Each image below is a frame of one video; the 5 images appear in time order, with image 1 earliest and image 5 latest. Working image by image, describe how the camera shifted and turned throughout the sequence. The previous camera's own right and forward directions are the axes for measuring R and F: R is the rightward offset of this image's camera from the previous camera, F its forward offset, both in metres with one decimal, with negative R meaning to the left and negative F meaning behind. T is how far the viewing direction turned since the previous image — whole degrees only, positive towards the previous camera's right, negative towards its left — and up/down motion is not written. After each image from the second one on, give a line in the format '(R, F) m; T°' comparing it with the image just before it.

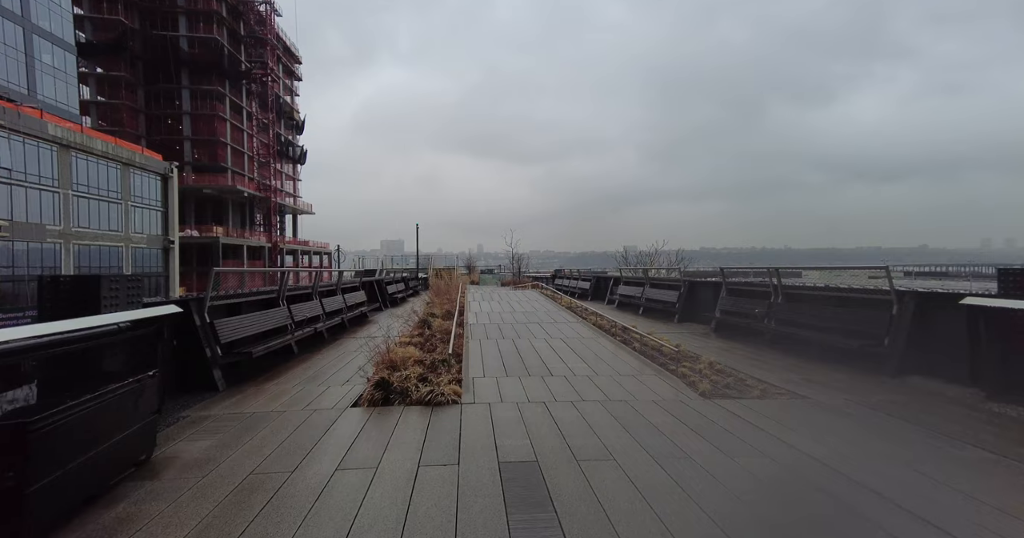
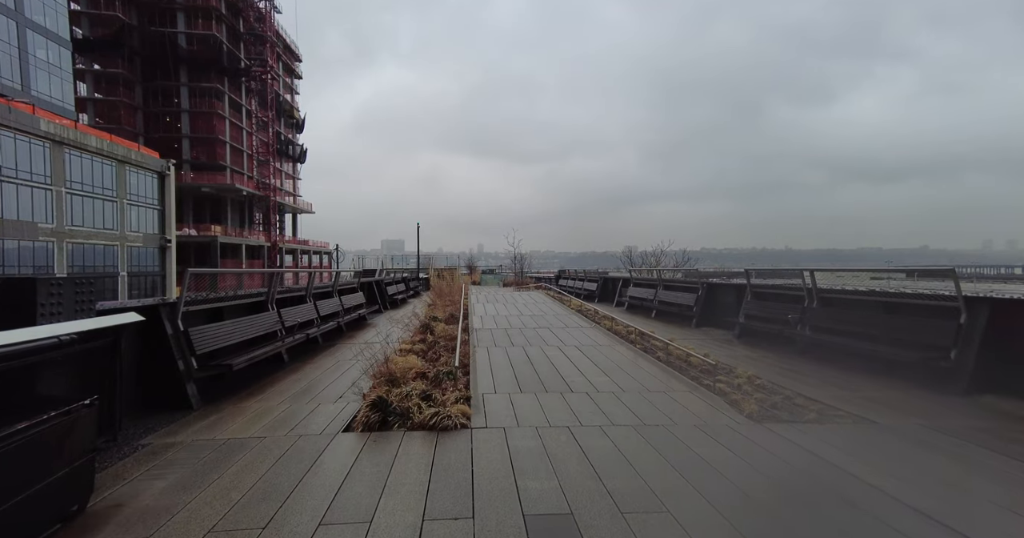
(-0.1, +0.5) m; 0°
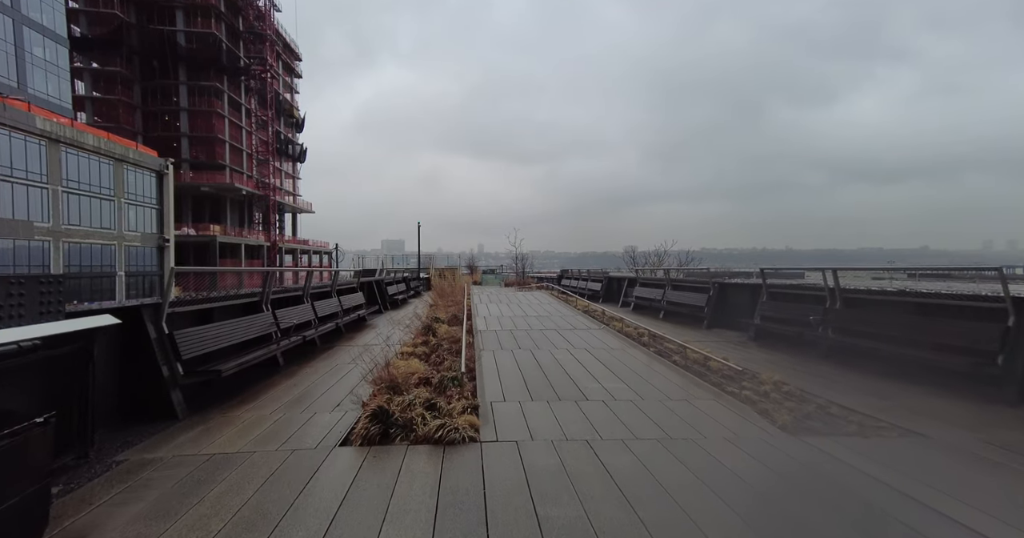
(-0.1, +0.3) m; 0°
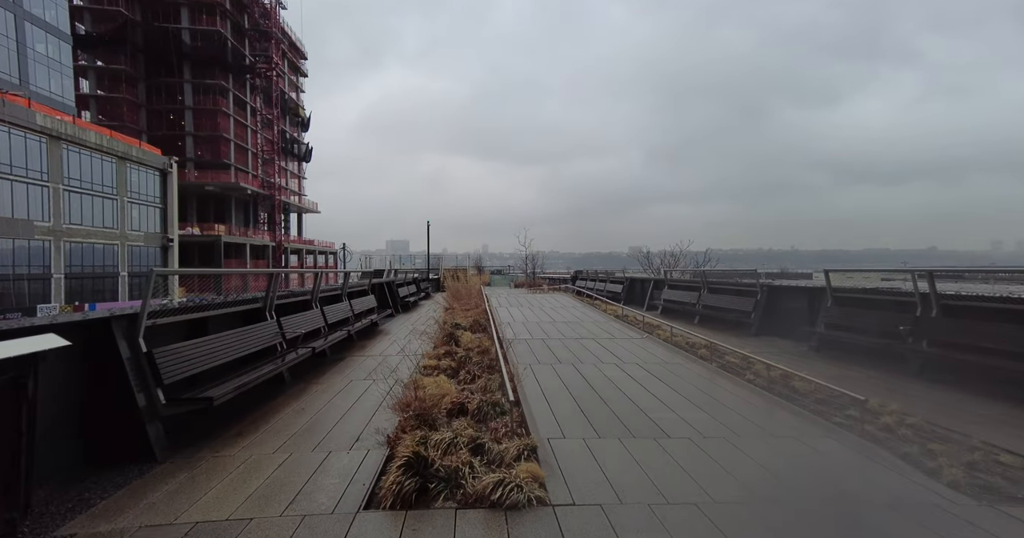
(-0.4, +0.8) m; -1°
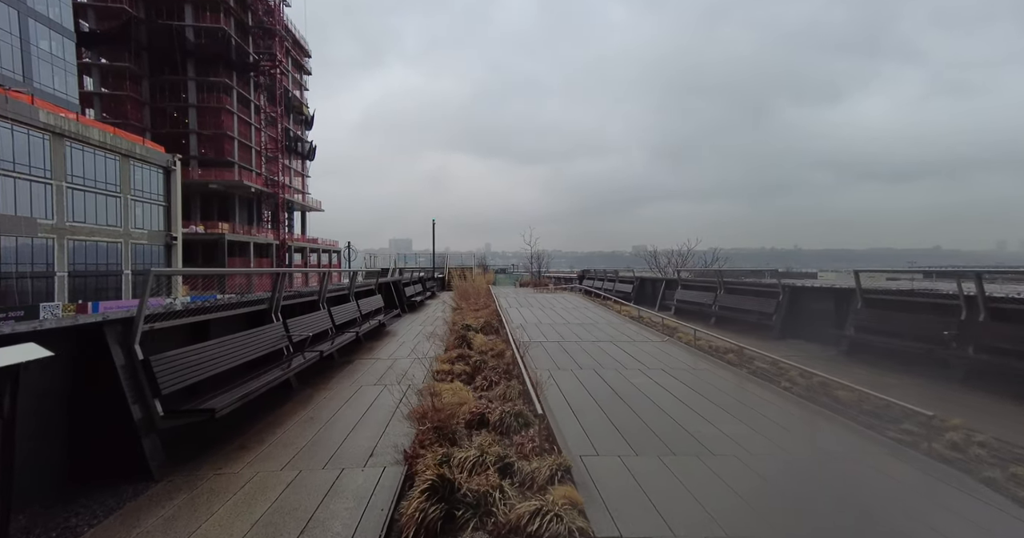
(-0.2, +0.3) m; 0°
